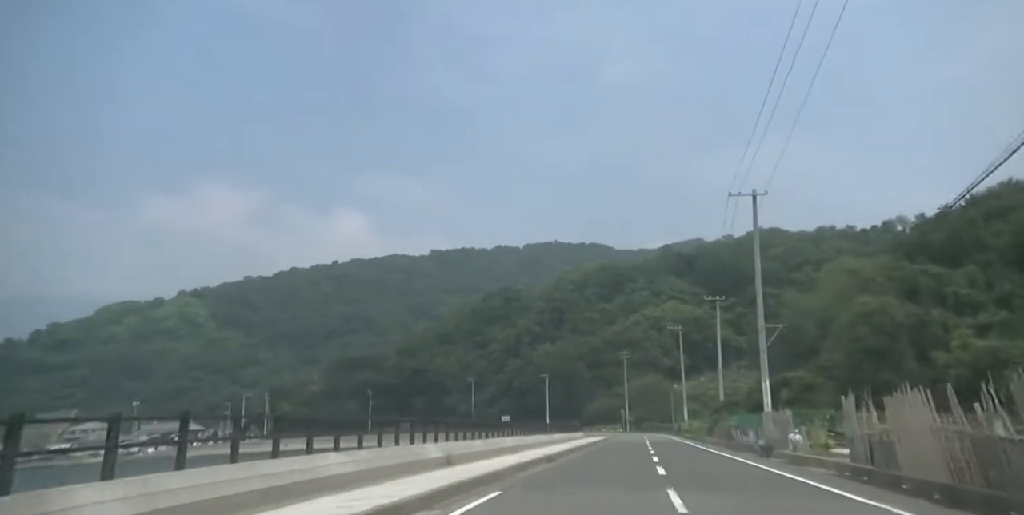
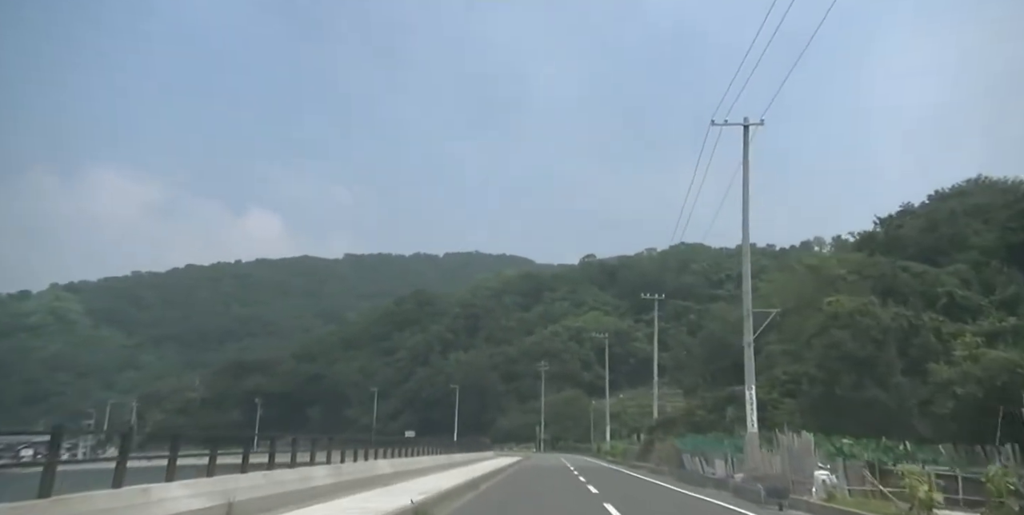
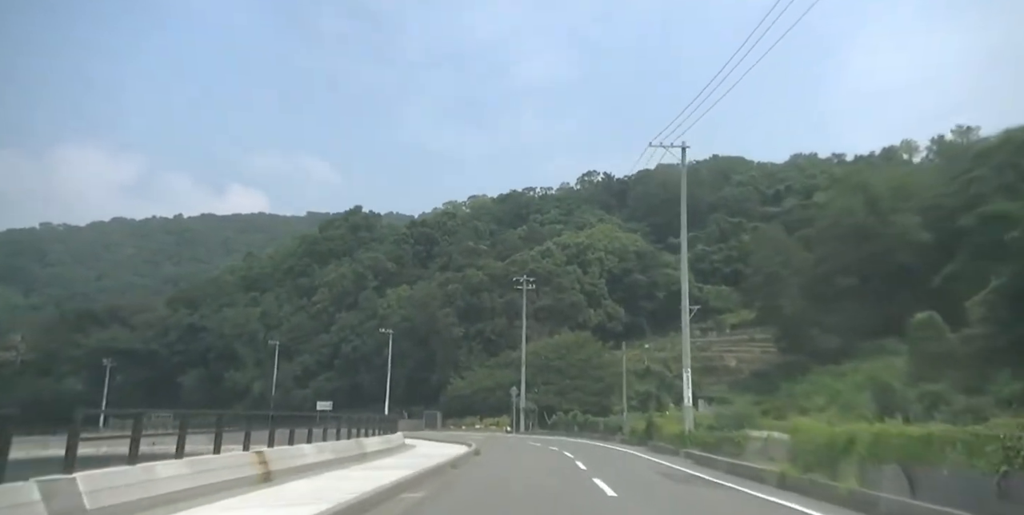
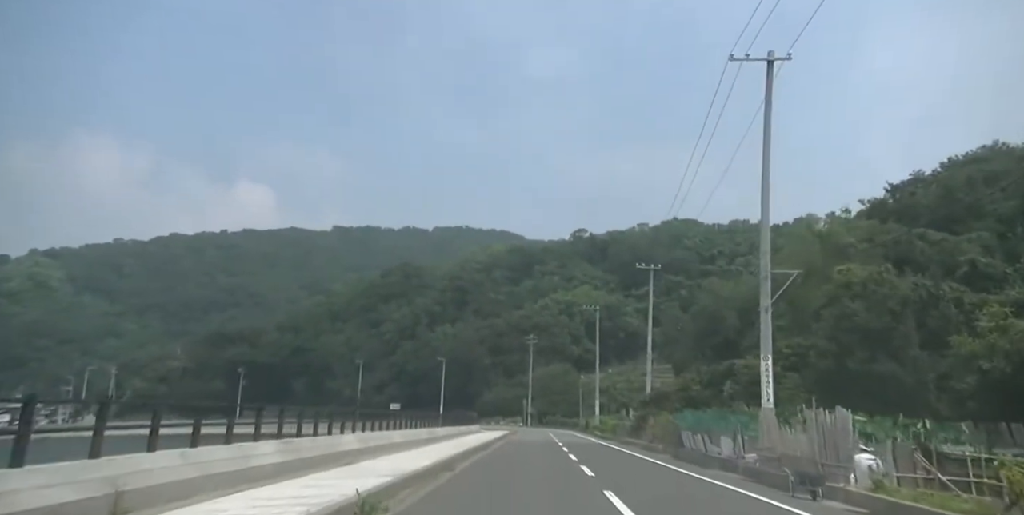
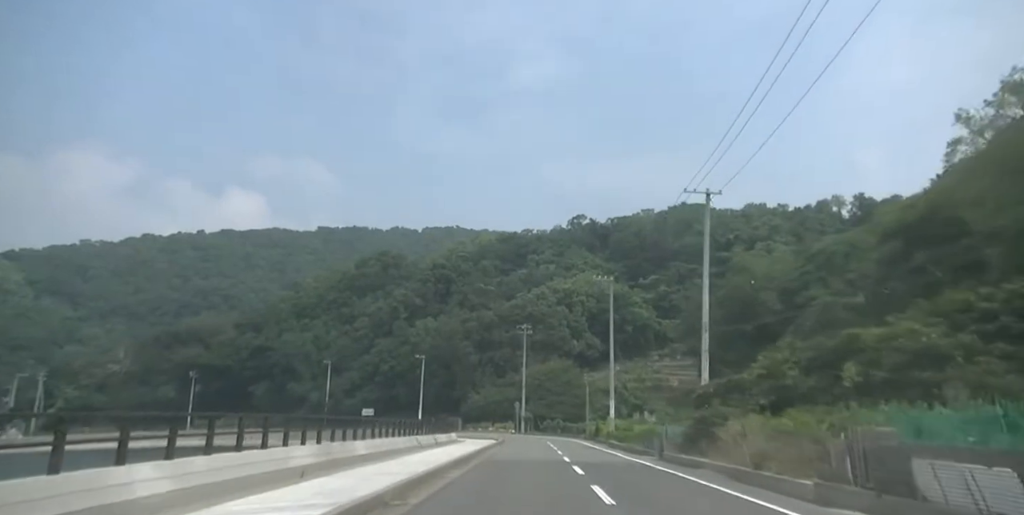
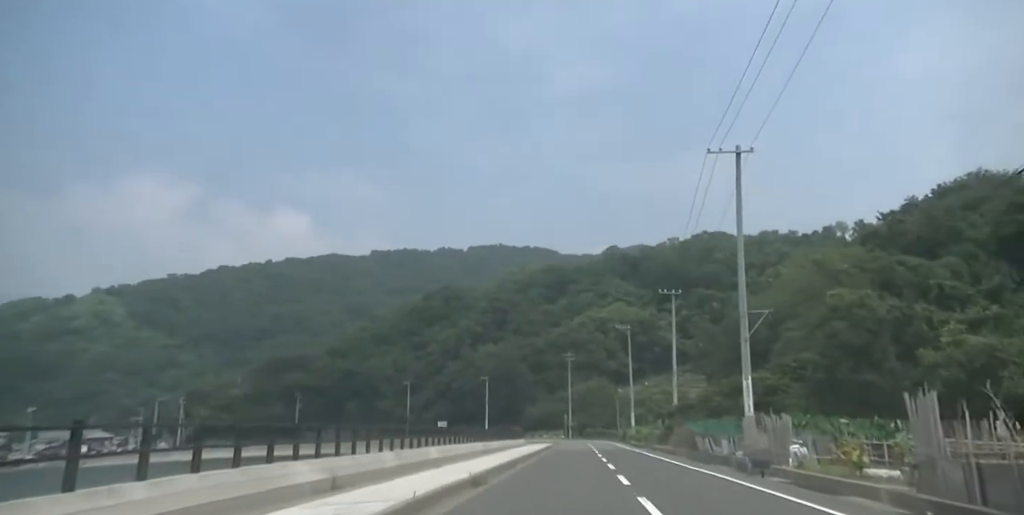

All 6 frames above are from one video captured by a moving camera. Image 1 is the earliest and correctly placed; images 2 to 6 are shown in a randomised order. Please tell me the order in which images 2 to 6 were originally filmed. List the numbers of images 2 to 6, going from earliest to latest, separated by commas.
6, 2, 4, 5, 3
